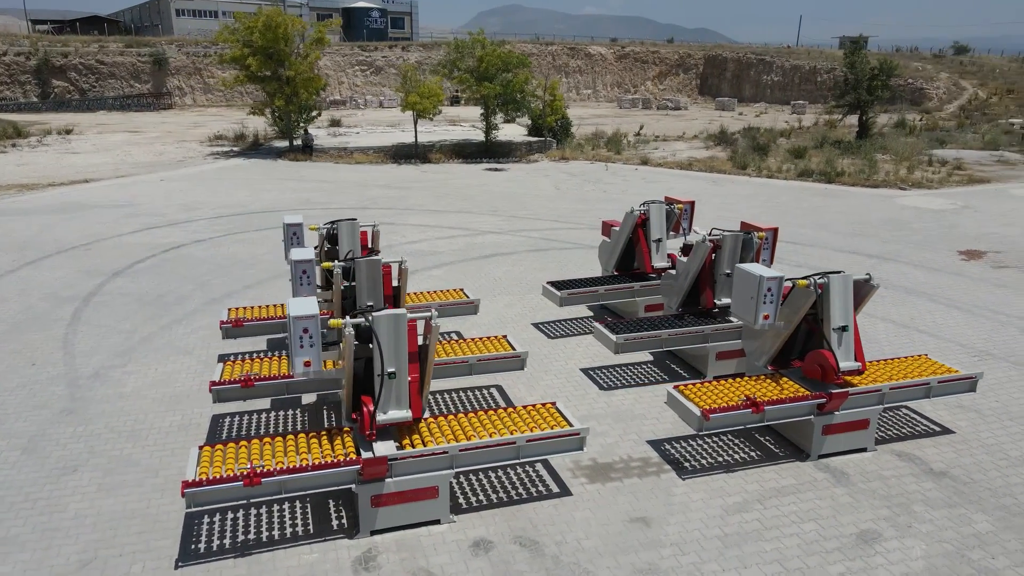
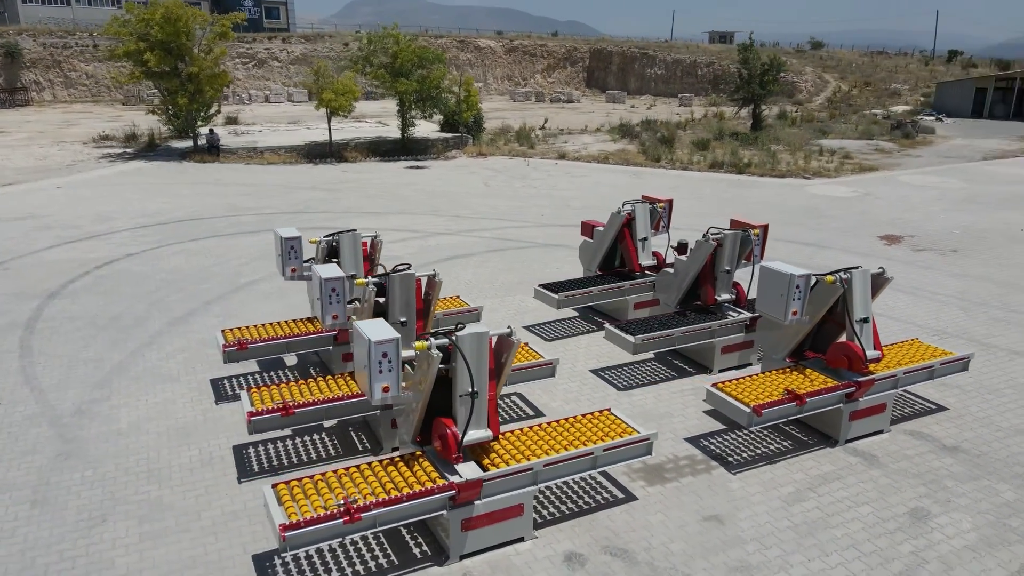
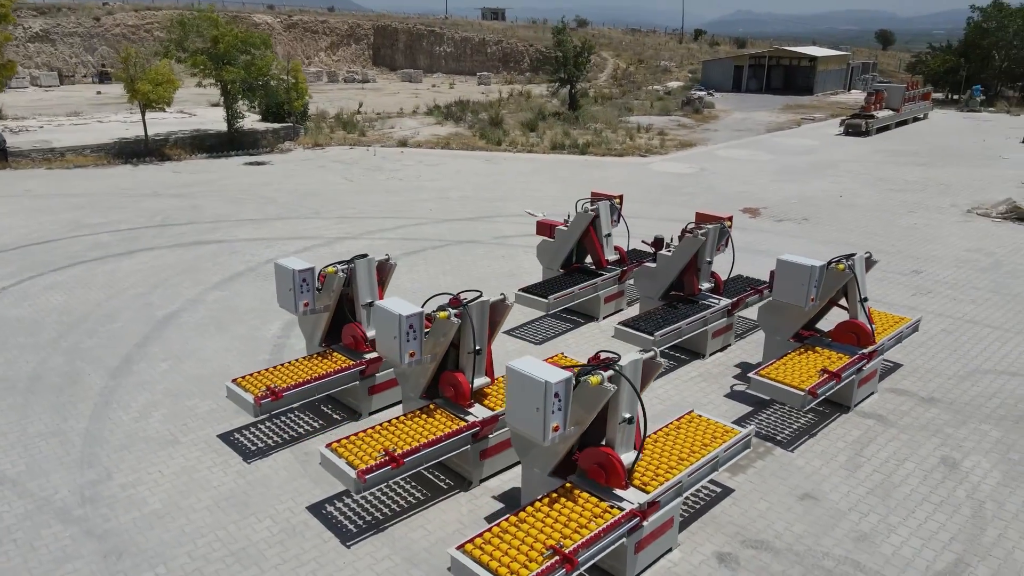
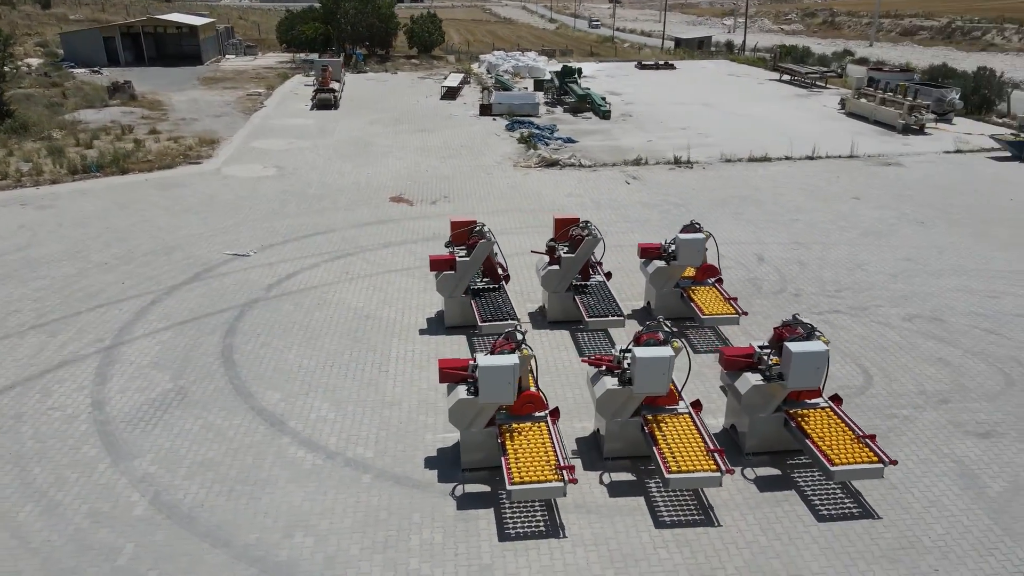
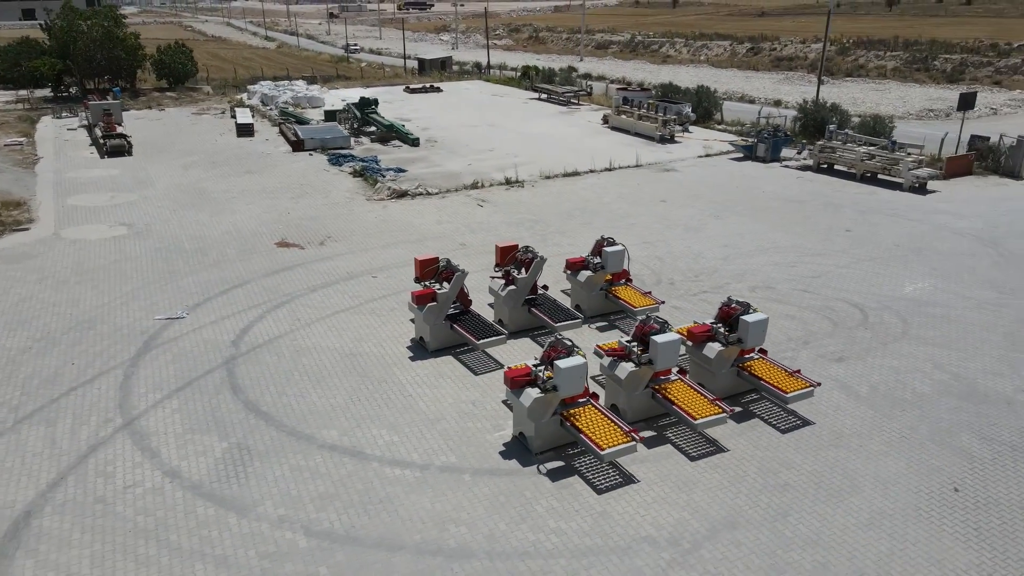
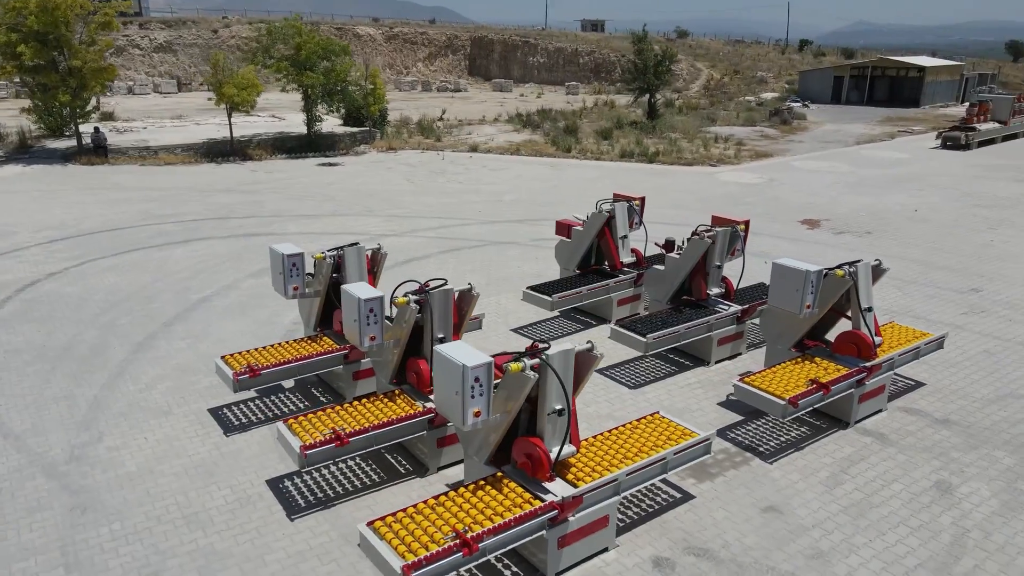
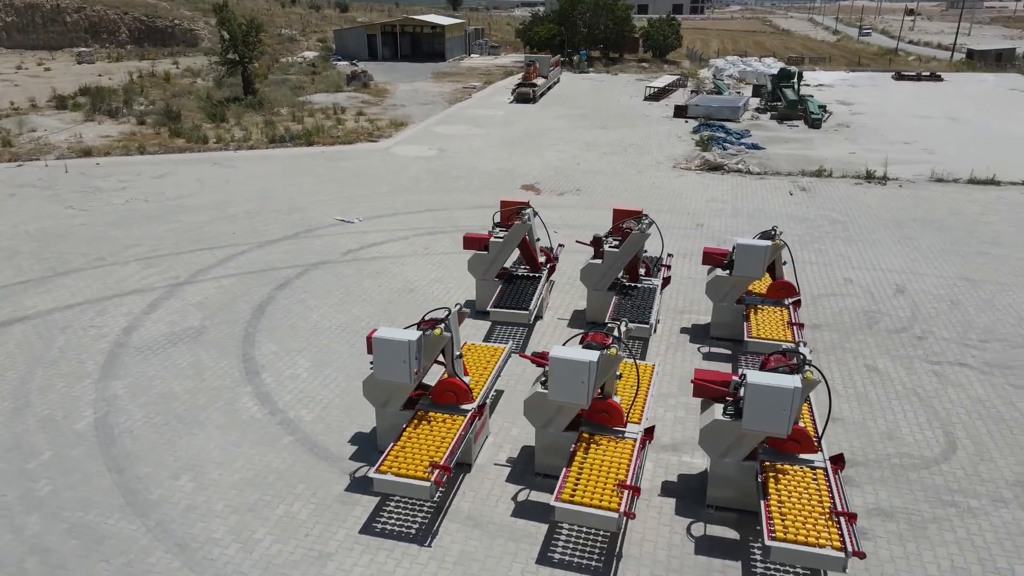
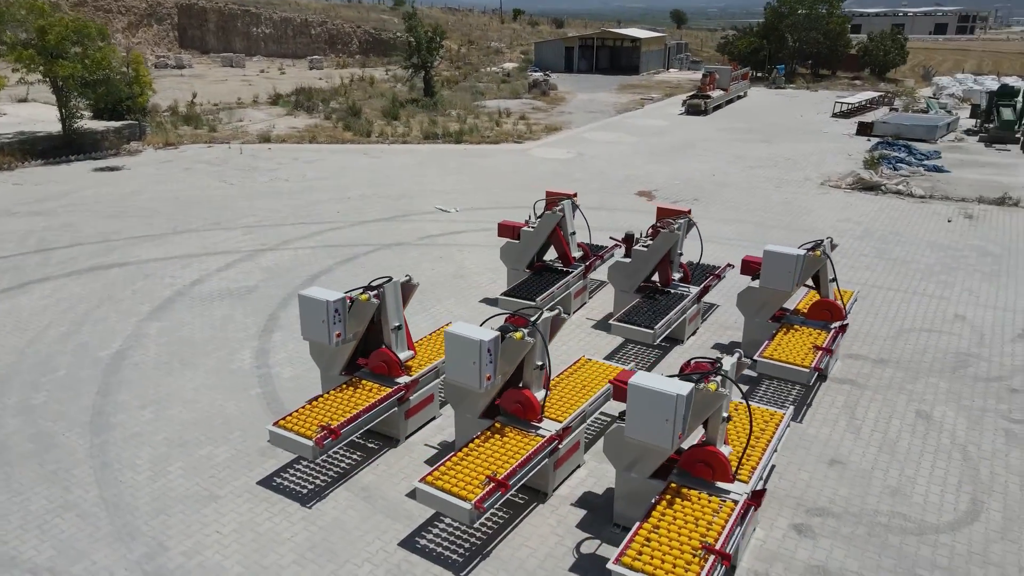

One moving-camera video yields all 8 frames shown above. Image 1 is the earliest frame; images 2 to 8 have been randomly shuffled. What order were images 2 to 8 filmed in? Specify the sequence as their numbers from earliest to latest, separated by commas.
2, 6, 3, 8, 7, 4, 5
